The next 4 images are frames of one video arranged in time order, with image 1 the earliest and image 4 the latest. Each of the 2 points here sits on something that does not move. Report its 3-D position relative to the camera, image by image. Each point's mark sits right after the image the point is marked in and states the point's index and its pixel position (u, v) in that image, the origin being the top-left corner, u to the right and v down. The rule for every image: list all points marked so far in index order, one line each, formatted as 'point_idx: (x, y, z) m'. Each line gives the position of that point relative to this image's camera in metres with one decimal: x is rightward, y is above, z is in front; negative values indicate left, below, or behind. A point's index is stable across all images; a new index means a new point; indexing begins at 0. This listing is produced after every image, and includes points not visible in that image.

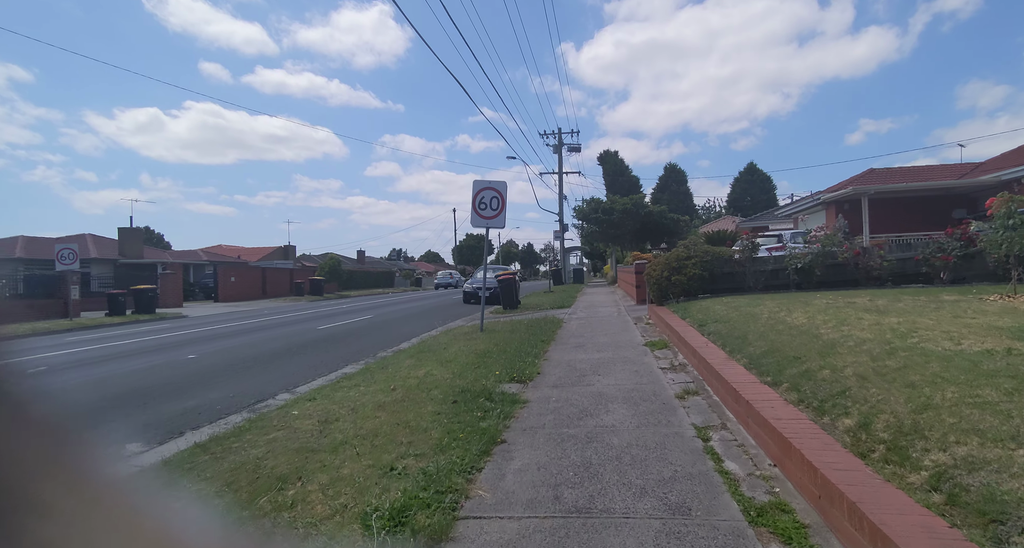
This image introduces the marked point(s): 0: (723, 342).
0: (+2.8, -0.9, +6.6) m
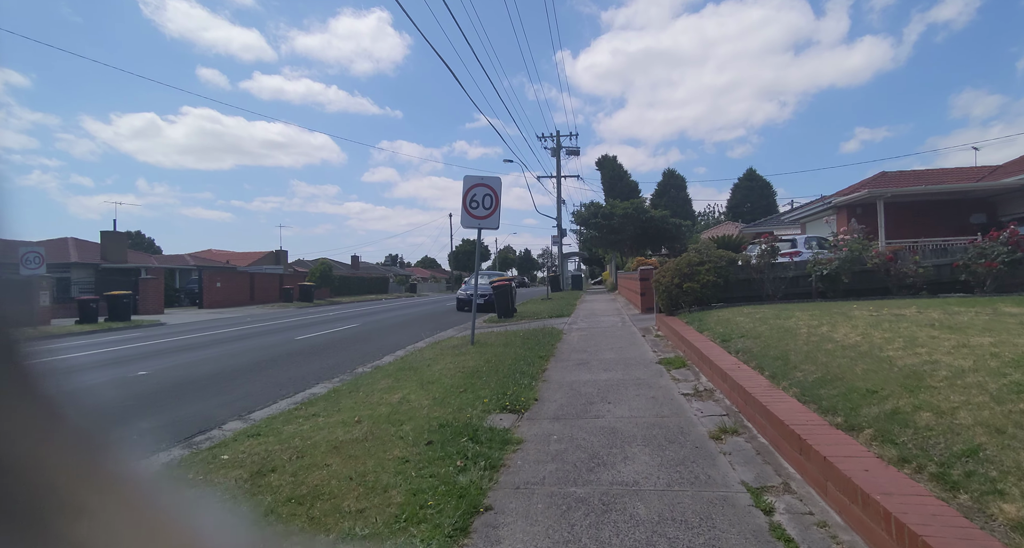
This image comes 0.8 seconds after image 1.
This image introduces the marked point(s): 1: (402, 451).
0: (+2.8, -1.0, +5.5) m
1: (-0.9, -1.5, +4.1) m
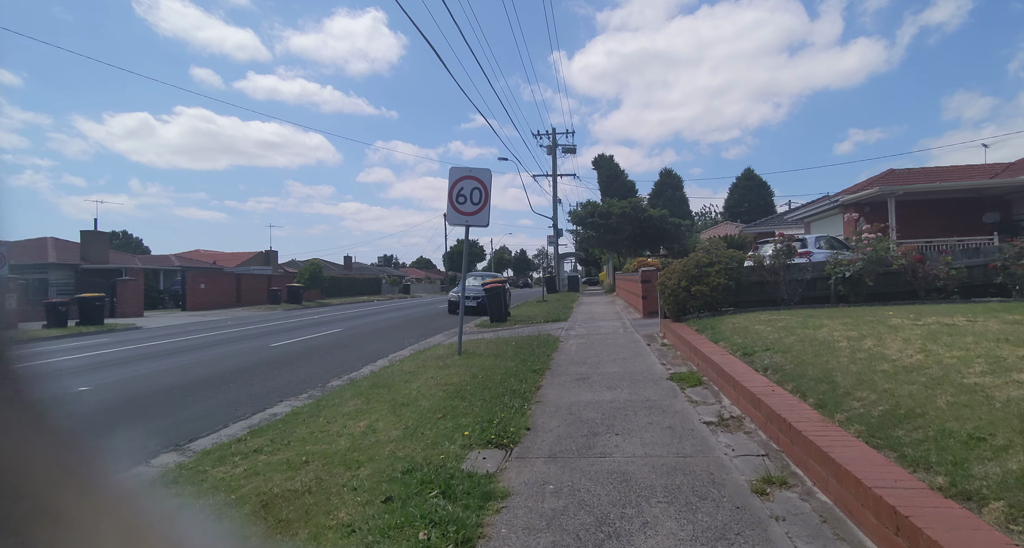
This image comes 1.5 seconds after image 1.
0: (+2.6, -1.0, +4.6) m
1: (-1.0, -1.5, +3.1) m
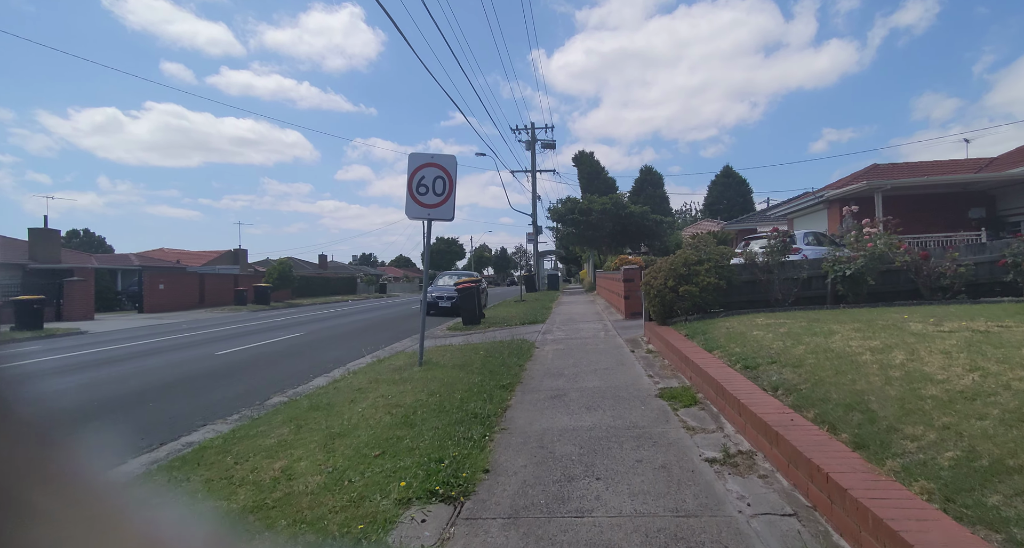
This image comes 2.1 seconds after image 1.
0: (+2.3, -1.0, +3.7) m
1: (-1.3, -1.5, +2.1) m
